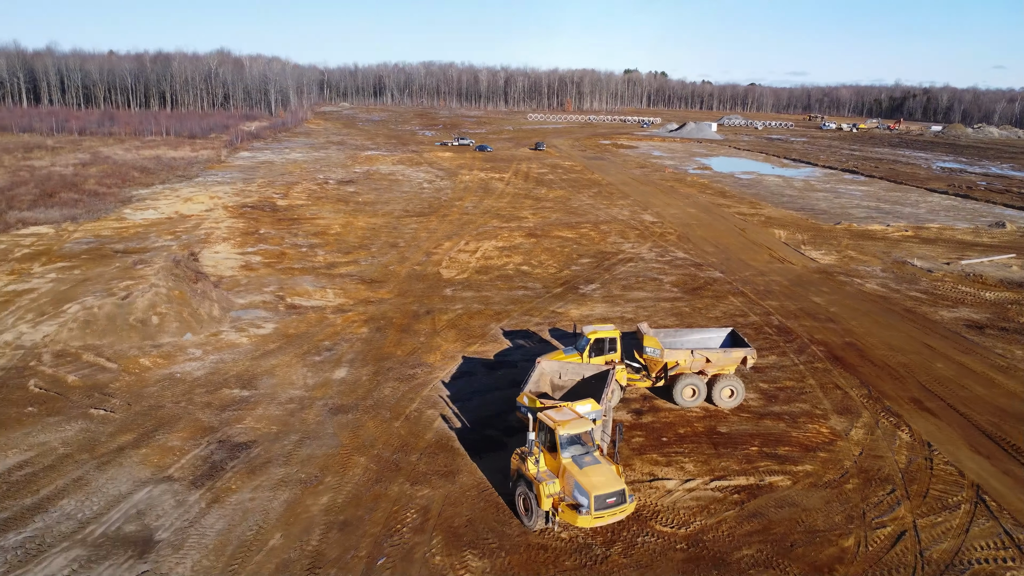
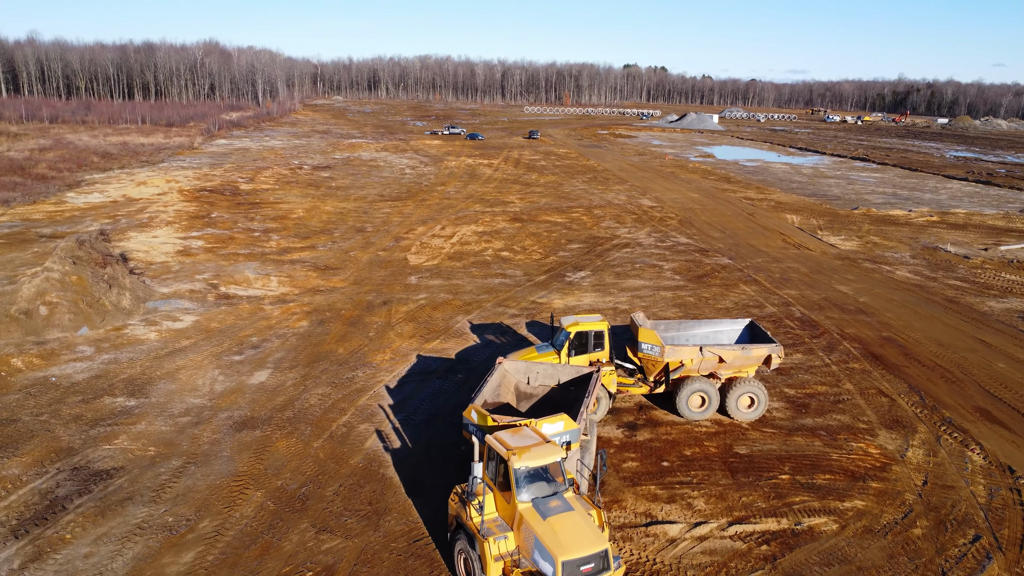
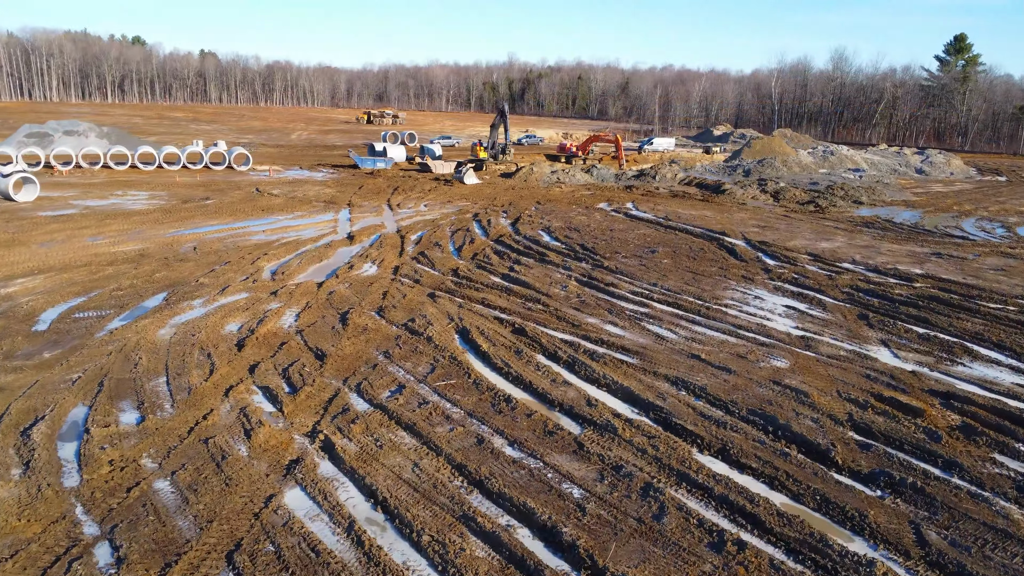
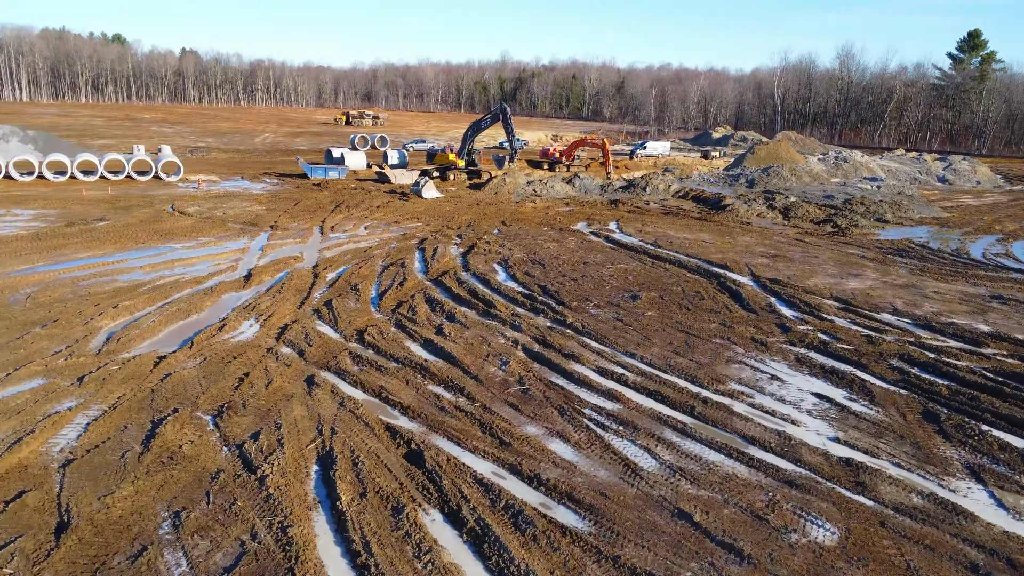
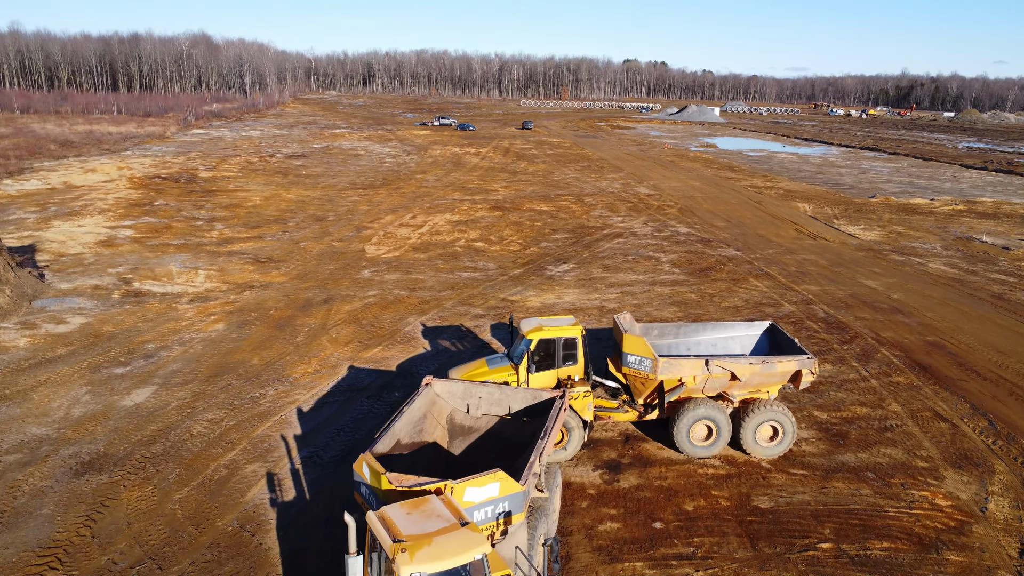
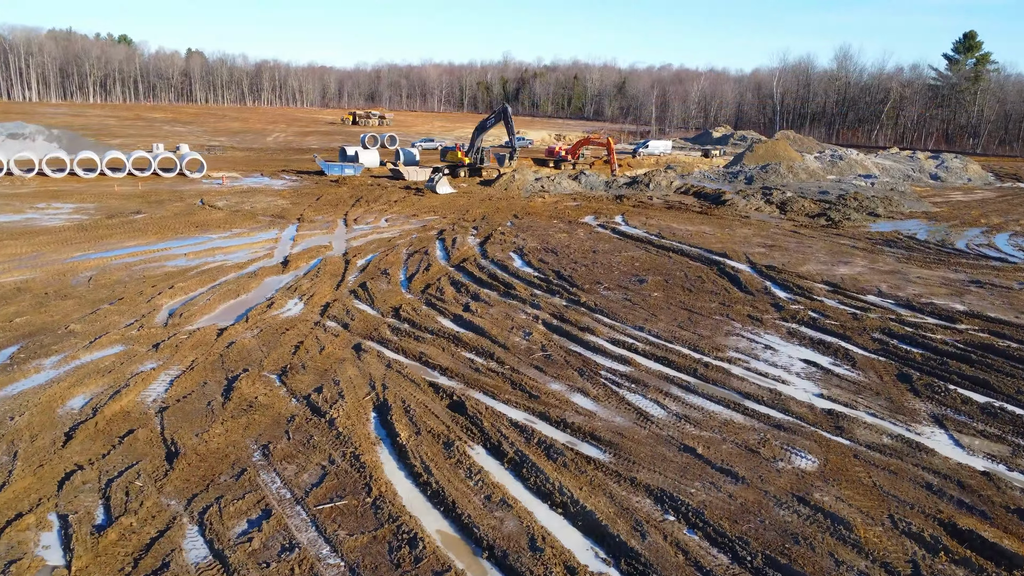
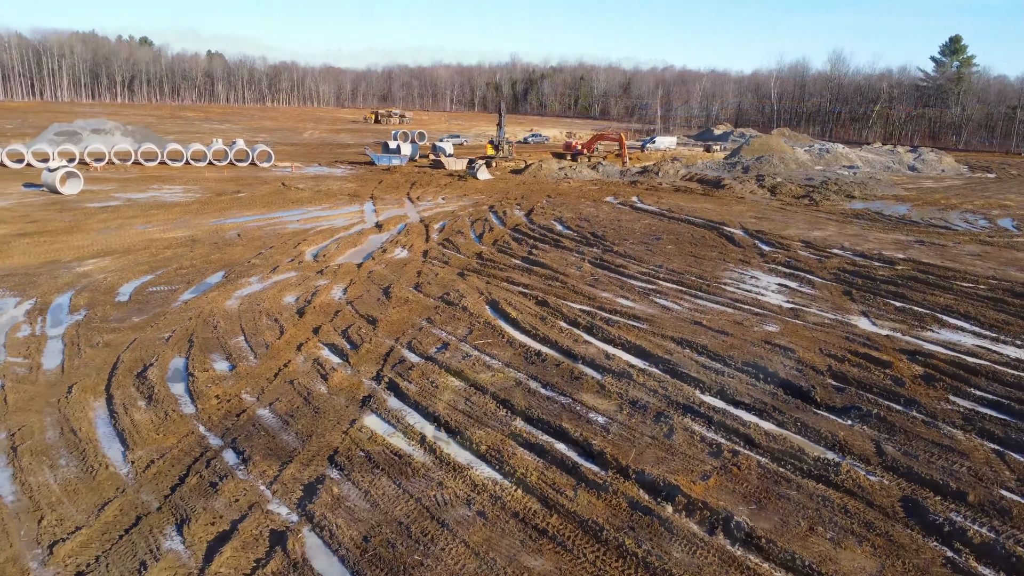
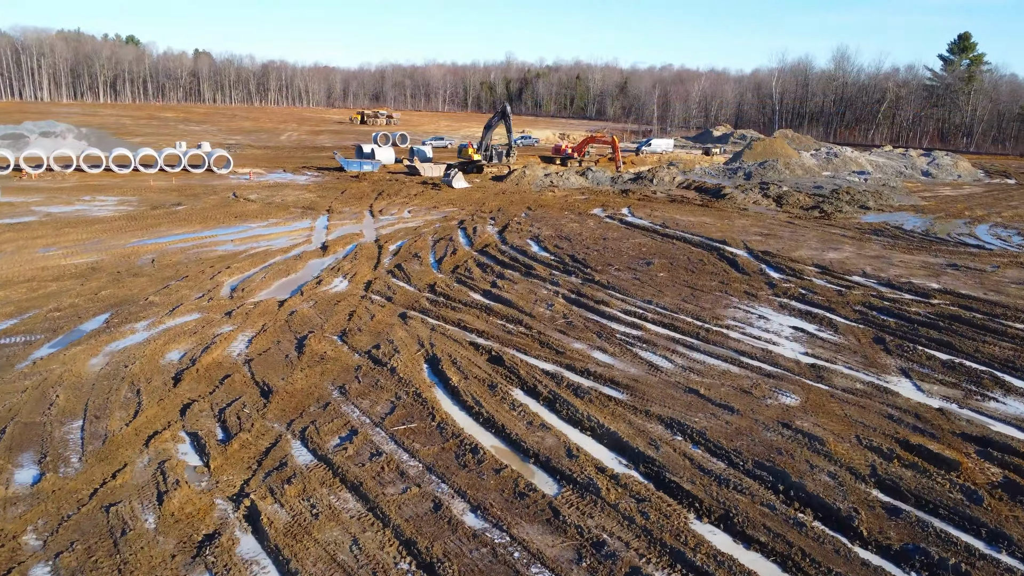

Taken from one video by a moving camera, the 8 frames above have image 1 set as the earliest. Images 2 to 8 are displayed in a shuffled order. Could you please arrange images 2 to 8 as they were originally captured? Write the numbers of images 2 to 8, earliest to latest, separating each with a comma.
2, 5, 7, 3, 8, 6, 4
